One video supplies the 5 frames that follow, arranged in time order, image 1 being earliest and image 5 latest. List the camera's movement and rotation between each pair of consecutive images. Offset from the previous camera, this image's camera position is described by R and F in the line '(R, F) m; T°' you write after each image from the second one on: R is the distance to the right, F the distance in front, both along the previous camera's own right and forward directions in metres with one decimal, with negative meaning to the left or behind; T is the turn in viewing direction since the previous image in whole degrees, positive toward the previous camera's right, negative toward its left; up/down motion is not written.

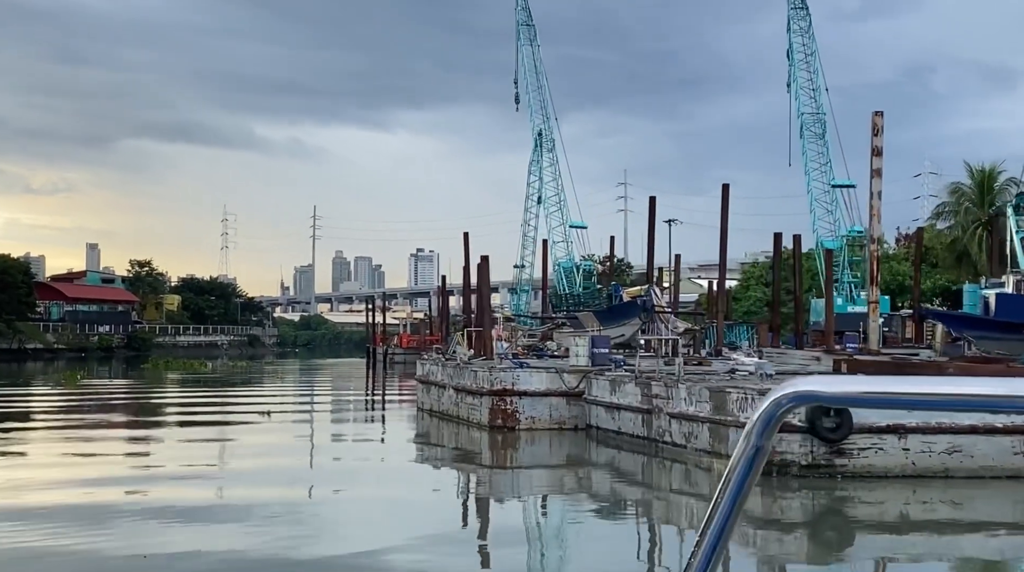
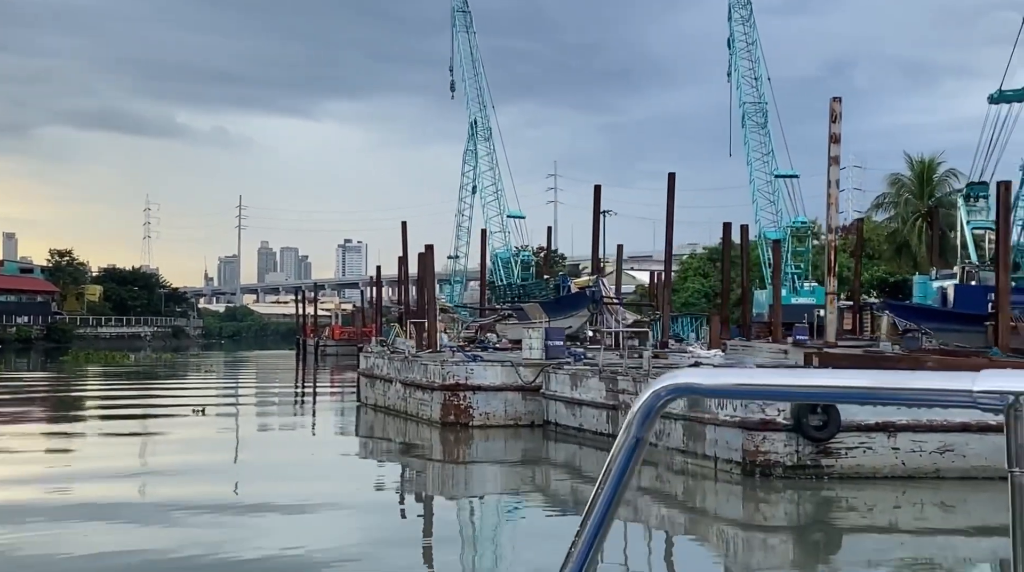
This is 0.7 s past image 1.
(-0.4, +1.0) m; +3°
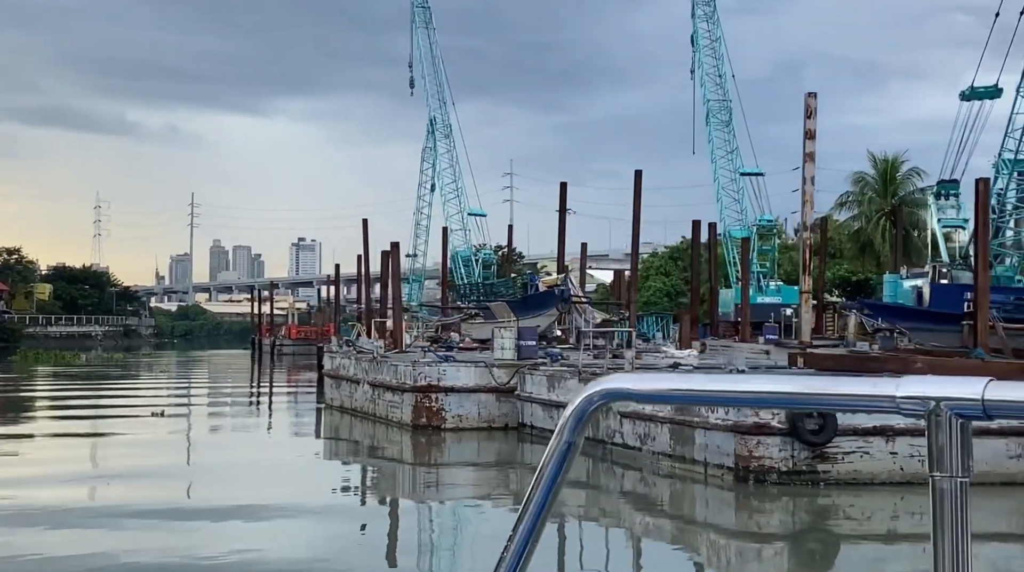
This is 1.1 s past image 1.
(-0.3, +0.6) m; +2°
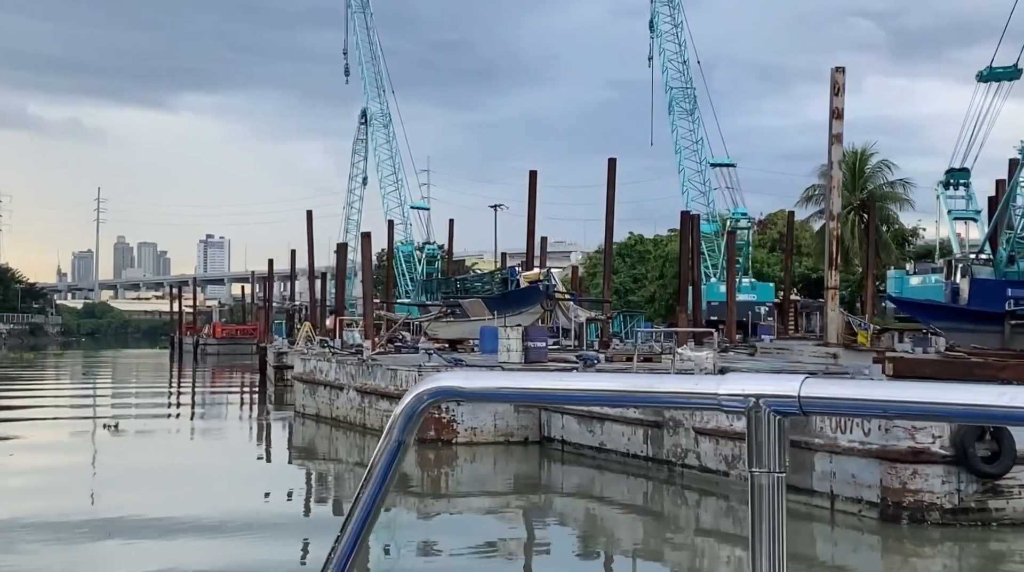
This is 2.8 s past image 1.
(-1.4, +2.8) m; +4°
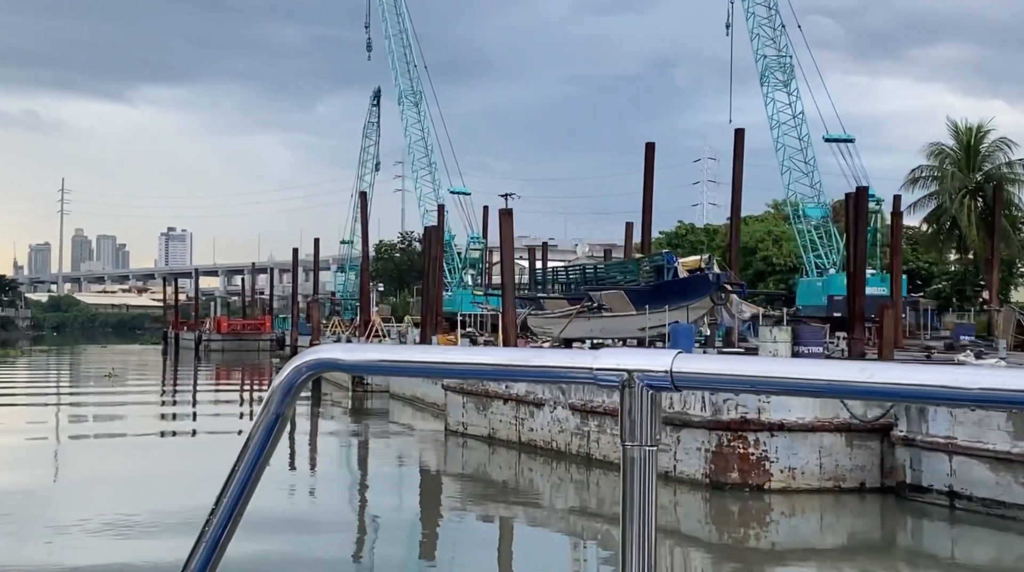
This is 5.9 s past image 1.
(-3.2, +5.5) m; +2°
